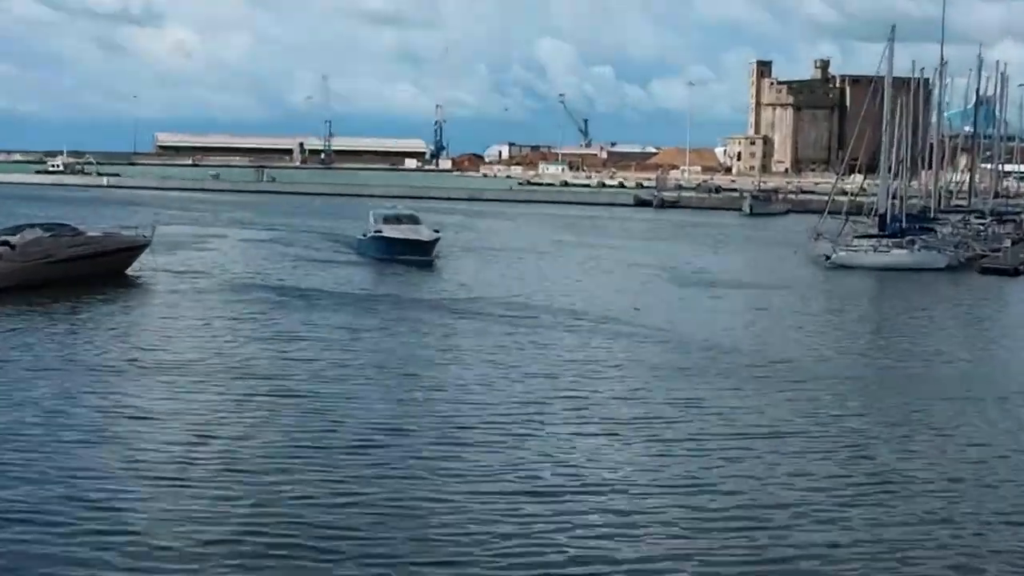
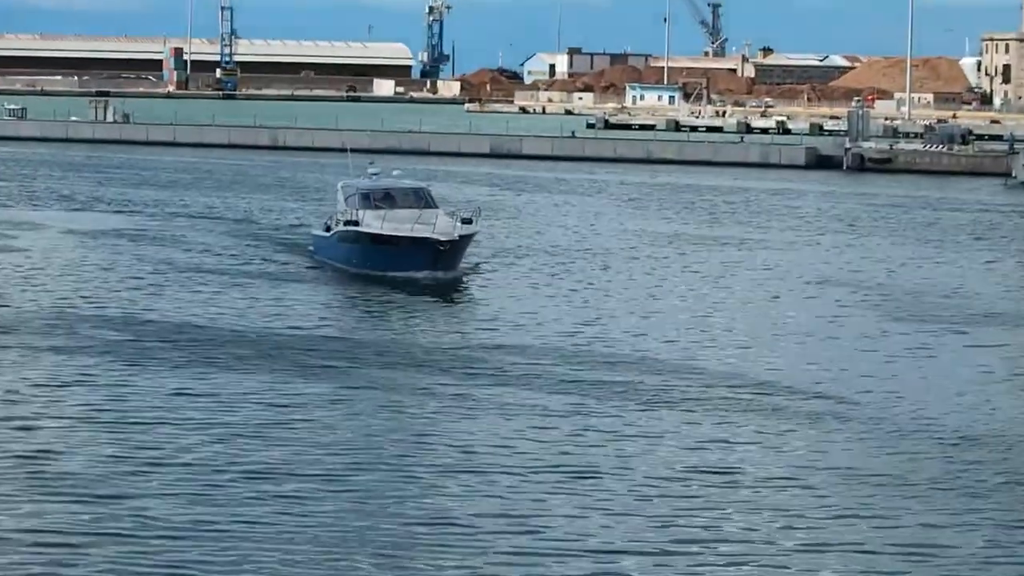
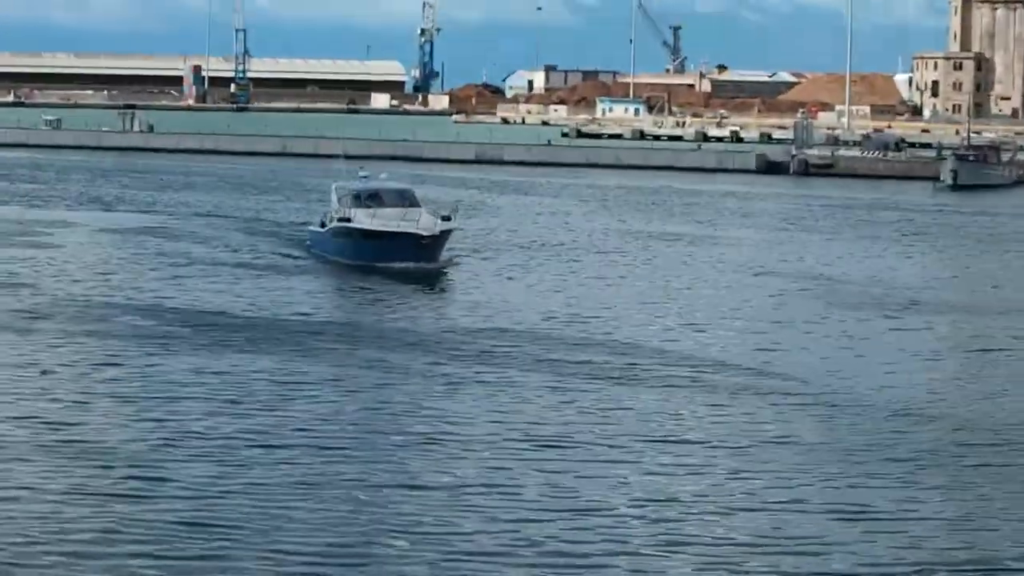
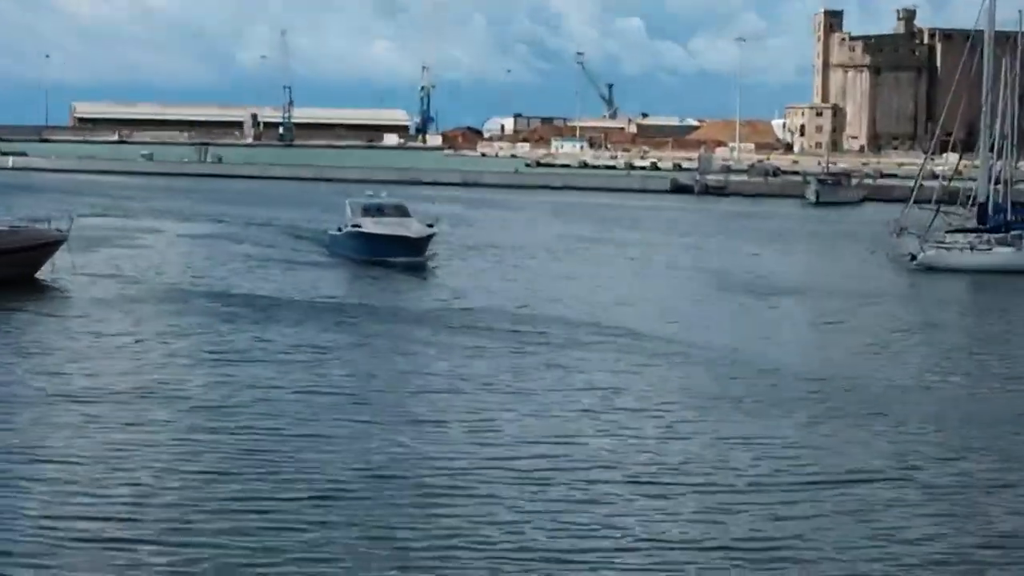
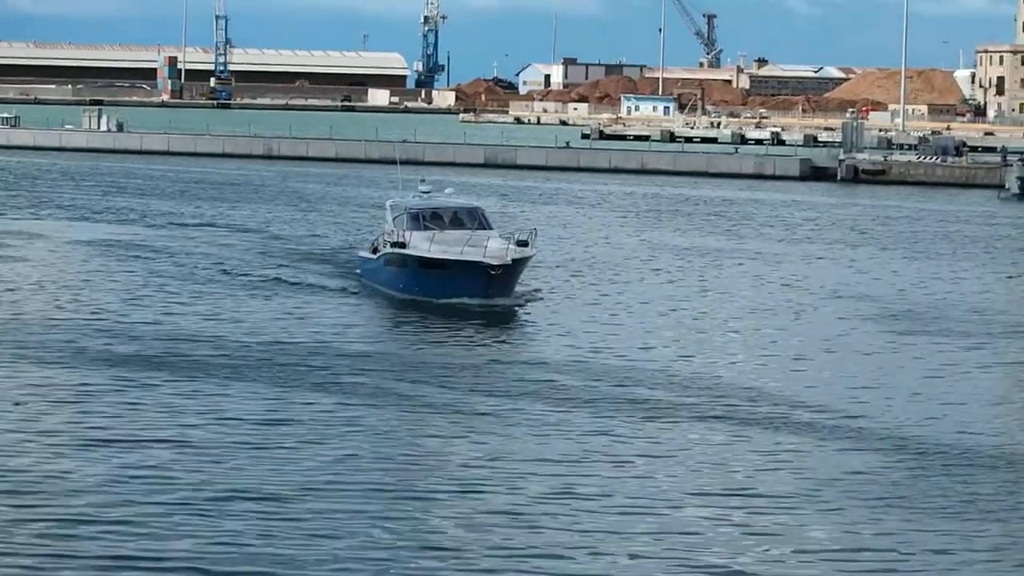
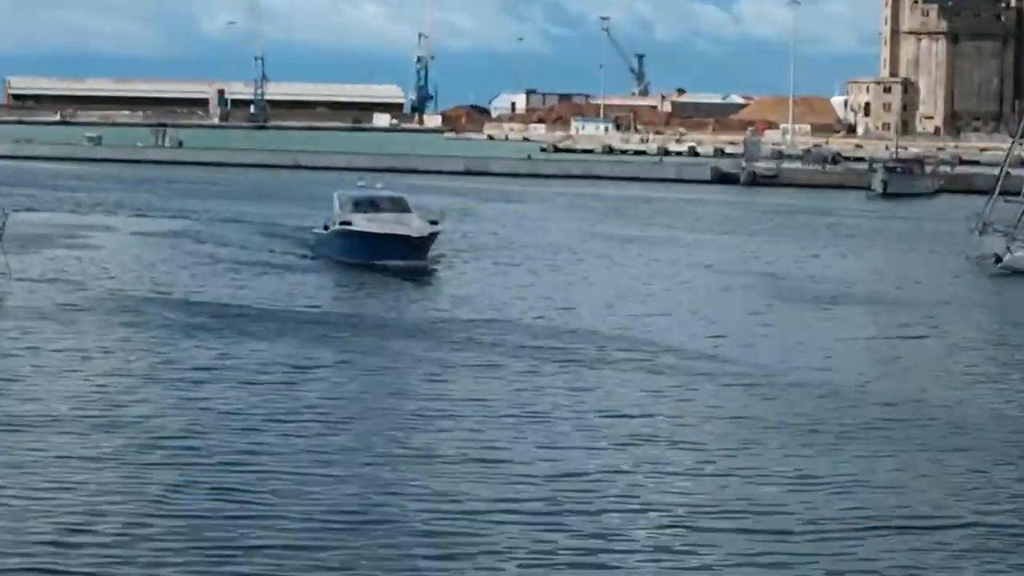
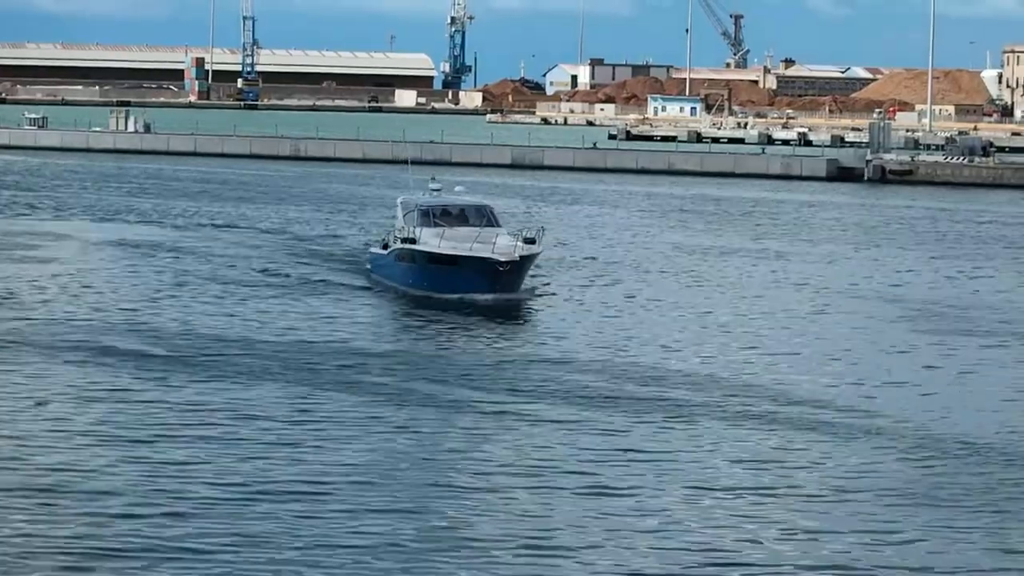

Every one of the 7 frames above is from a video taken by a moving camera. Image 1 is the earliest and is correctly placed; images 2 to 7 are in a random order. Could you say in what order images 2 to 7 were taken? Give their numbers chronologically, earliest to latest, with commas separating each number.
4, 6, 3, 2, 7, 5
